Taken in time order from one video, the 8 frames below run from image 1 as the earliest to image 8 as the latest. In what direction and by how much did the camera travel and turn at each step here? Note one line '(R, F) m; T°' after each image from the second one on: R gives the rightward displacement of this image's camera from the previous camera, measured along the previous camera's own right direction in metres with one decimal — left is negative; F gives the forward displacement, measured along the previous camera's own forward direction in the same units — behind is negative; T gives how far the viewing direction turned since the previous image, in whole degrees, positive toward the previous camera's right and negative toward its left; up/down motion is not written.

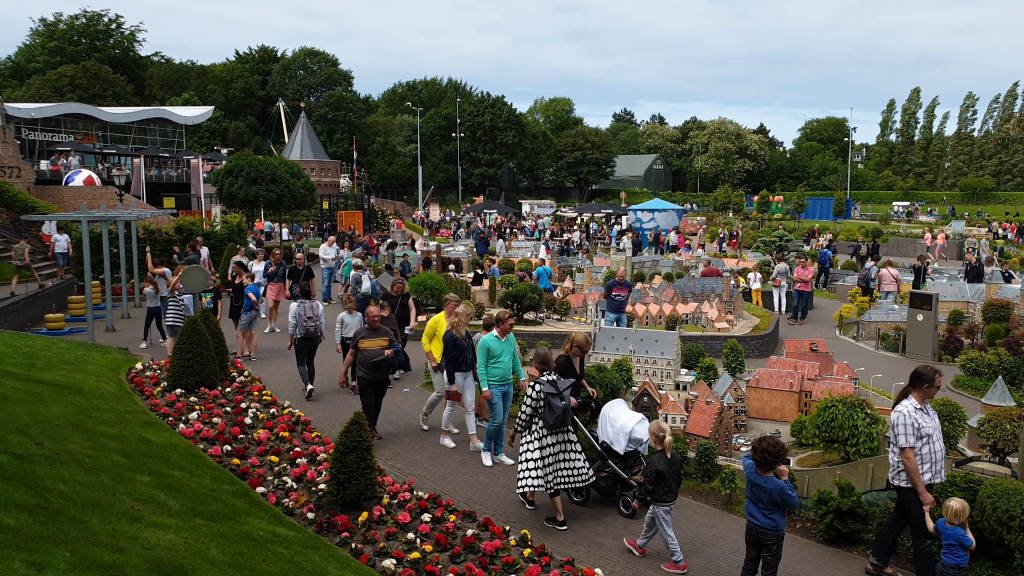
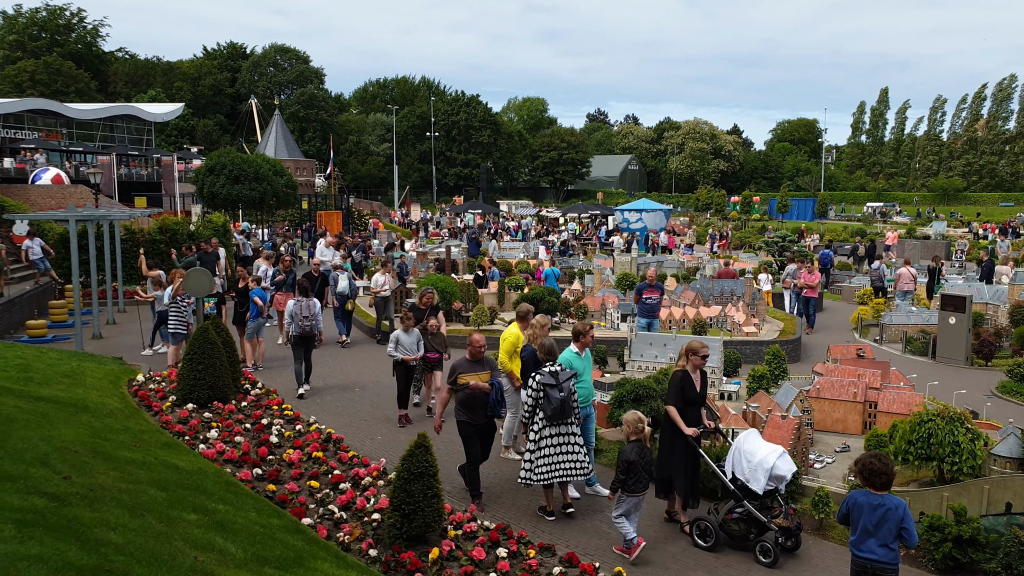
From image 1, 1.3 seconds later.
(-0.9, +0.8) m; +2°
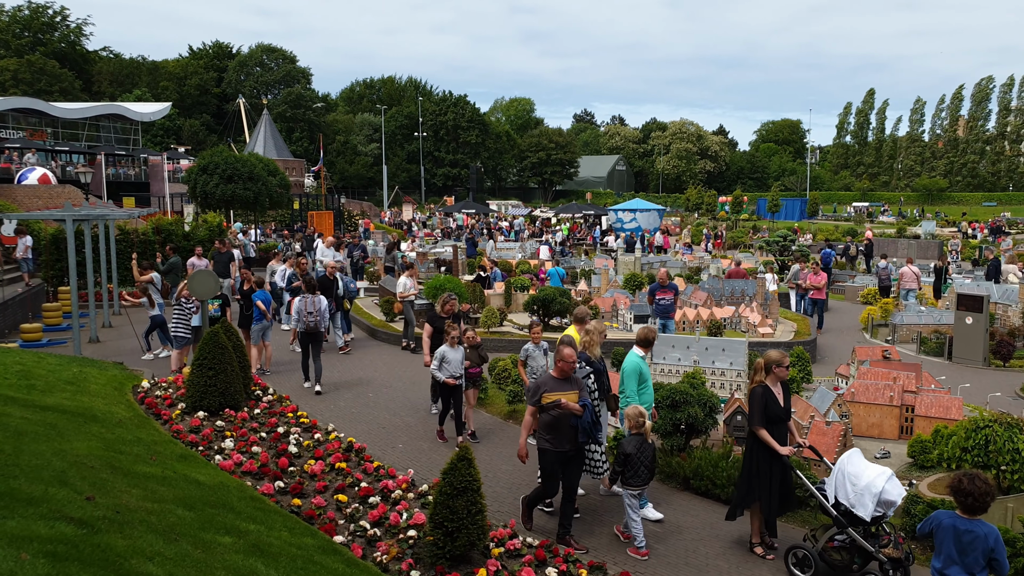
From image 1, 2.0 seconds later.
(-0.5, +0.4) m; +1°
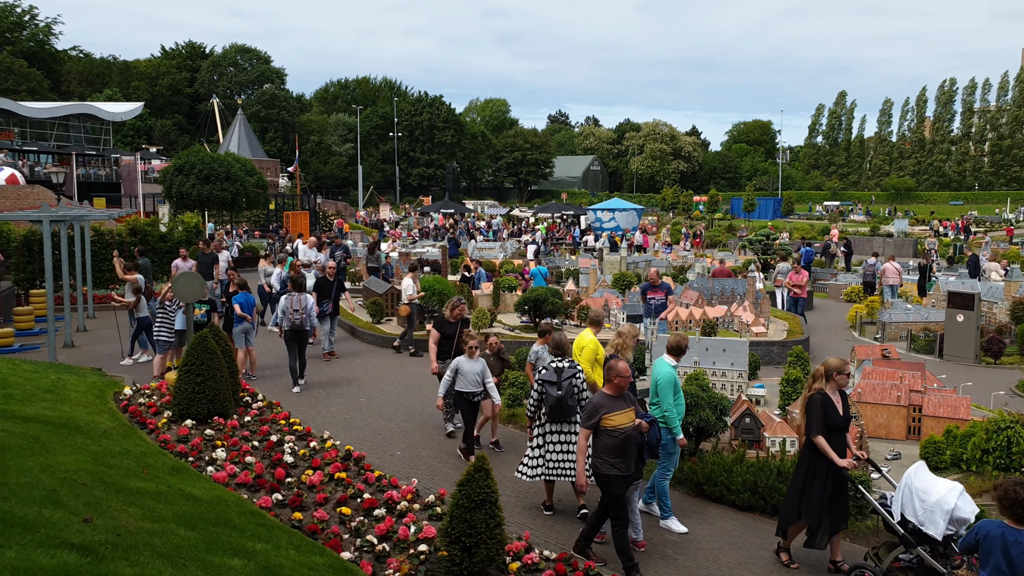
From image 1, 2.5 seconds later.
(-0.3, +0.3) m; +2°
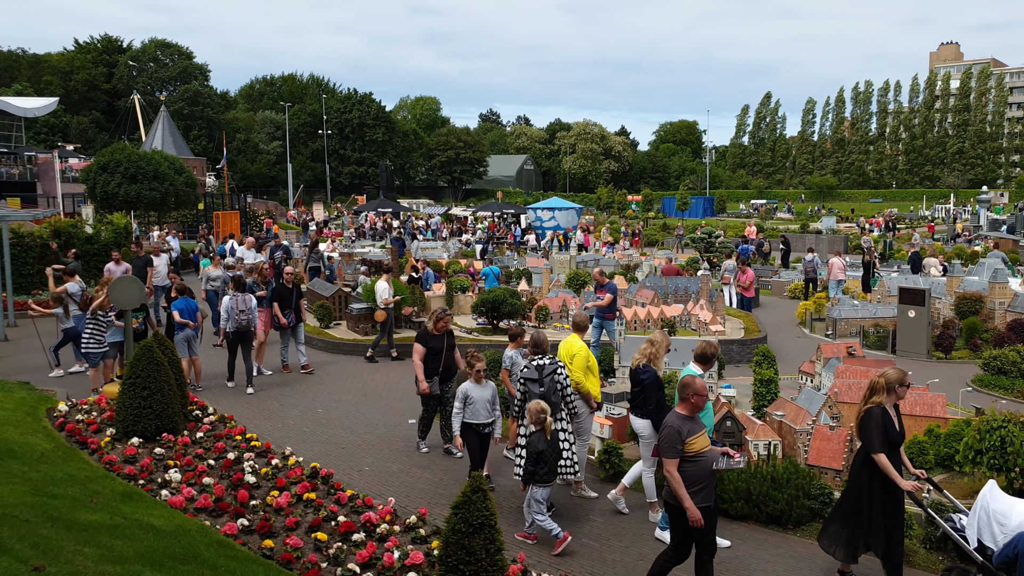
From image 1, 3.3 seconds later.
(-0.5, +0.5) m; +5°
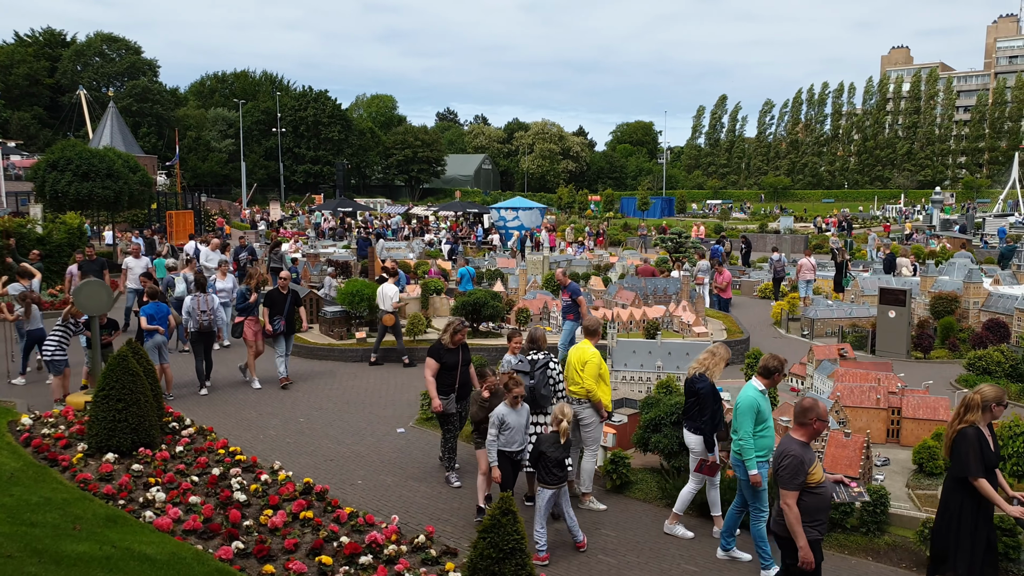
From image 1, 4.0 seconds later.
(-0.5, +0.4) m; +3°
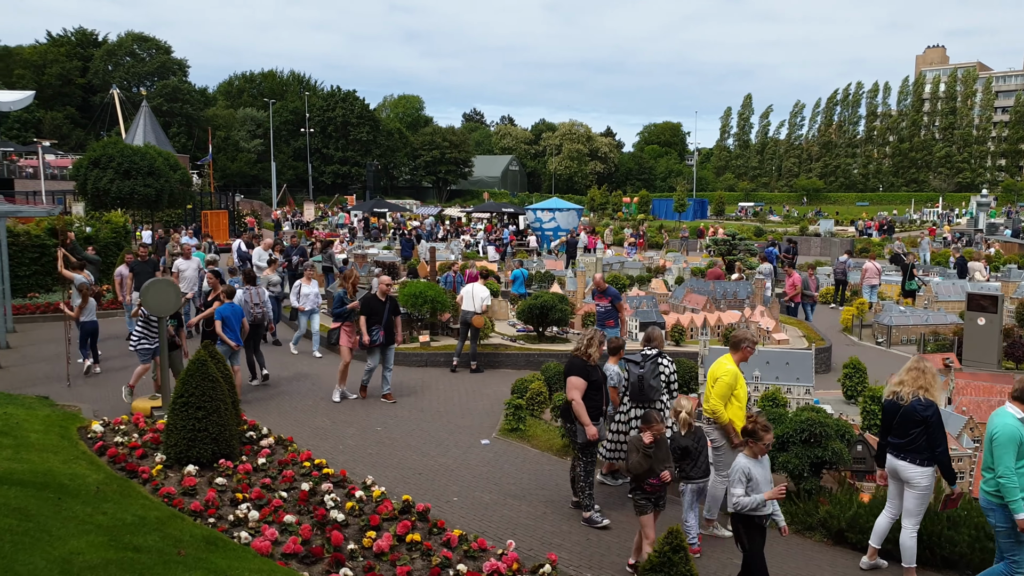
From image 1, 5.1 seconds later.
(-0.8, +0.6) m; -2°
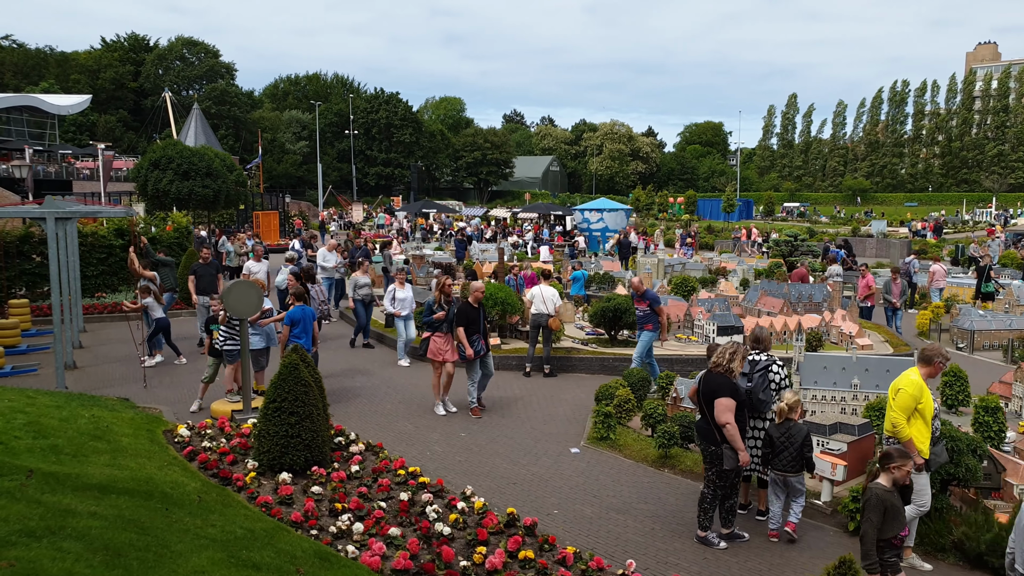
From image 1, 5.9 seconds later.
(-0.6, +0.3) m; -3°
